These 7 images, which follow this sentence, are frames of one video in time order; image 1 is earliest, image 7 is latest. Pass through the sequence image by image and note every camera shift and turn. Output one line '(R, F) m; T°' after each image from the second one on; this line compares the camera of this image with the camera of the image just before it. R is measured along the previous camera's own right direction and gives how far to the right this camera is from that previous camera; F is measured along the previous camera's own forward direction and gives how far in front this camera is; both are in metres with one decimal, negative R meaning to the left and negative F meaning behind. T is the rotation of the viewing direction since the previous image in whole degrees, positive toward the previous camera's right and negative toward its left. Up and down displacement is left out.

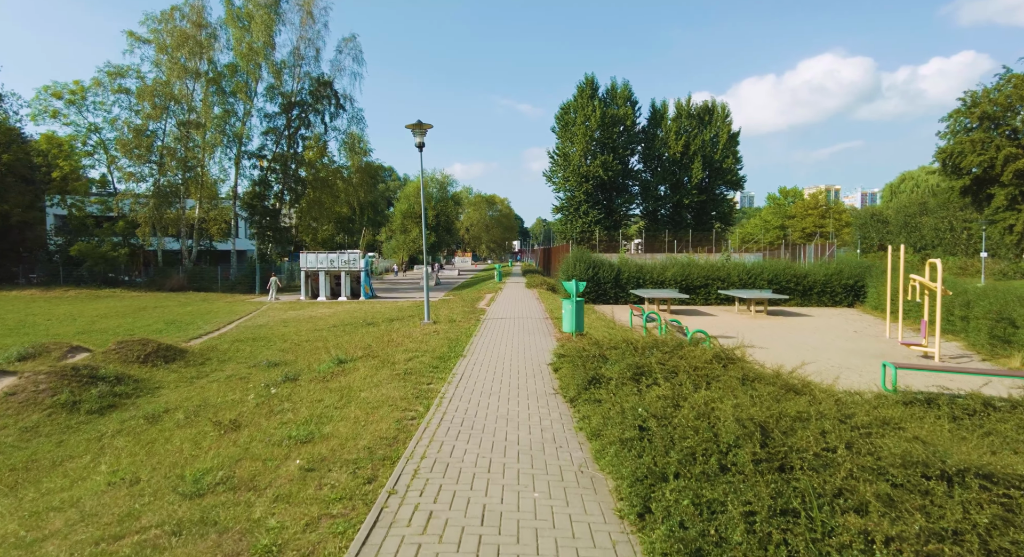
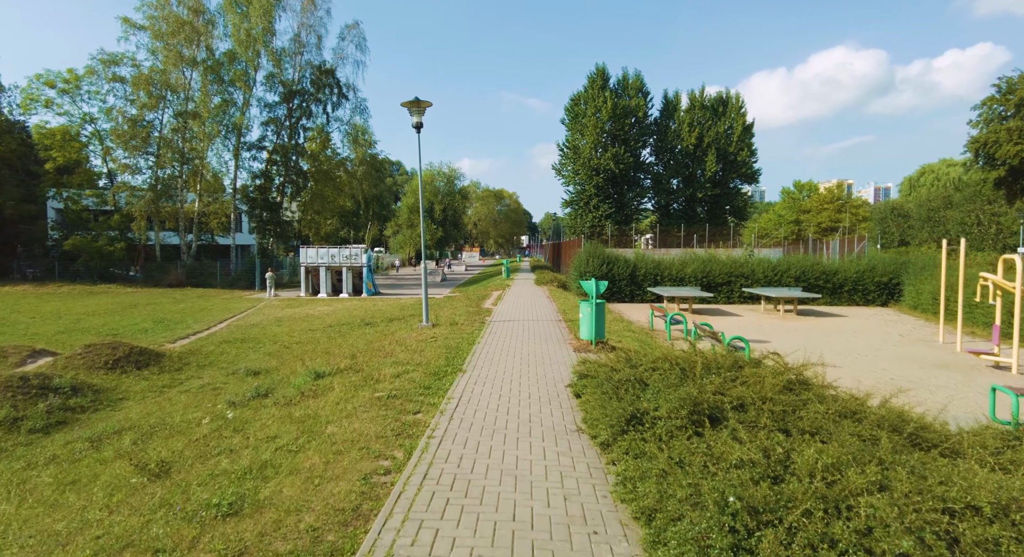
(0.0, +1.3) m; -1°
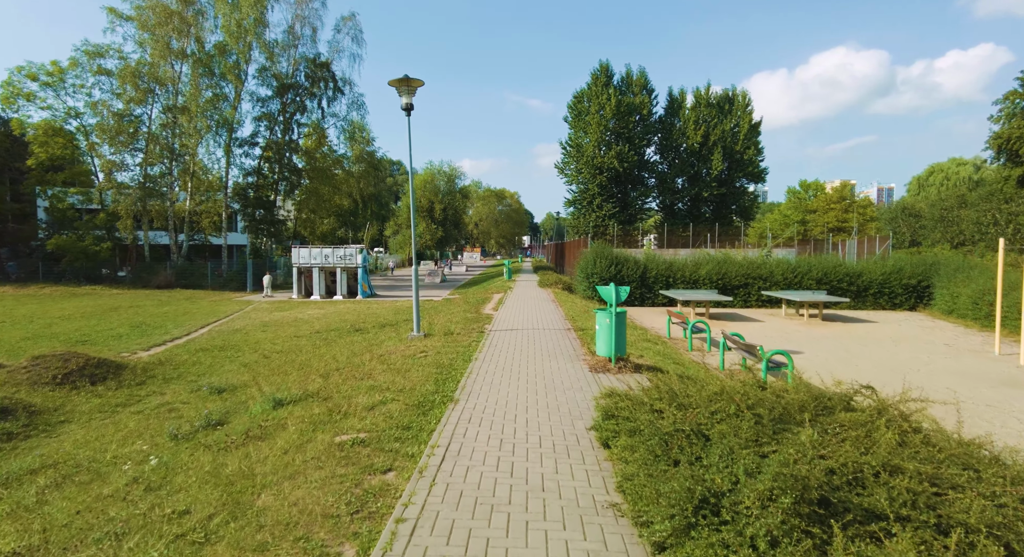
(0.0, +1.3) m; 0°
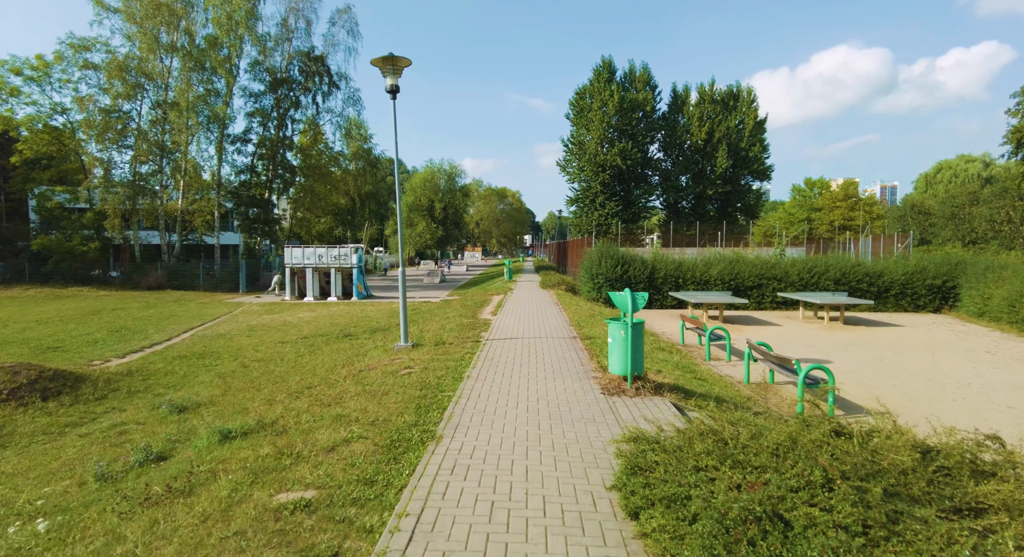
(0.0, +1.0) m; 0°
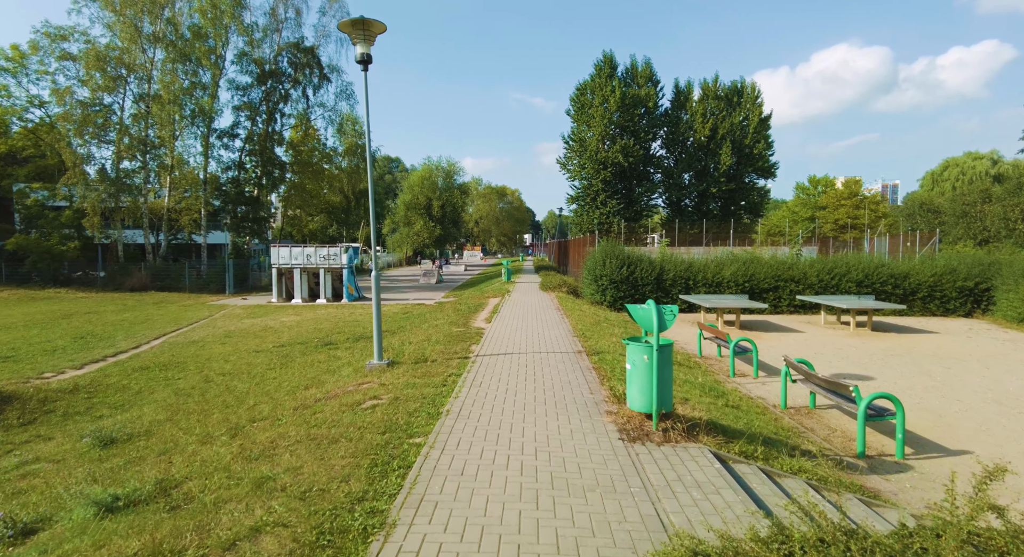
(+0.1, +1.3) m; 0°
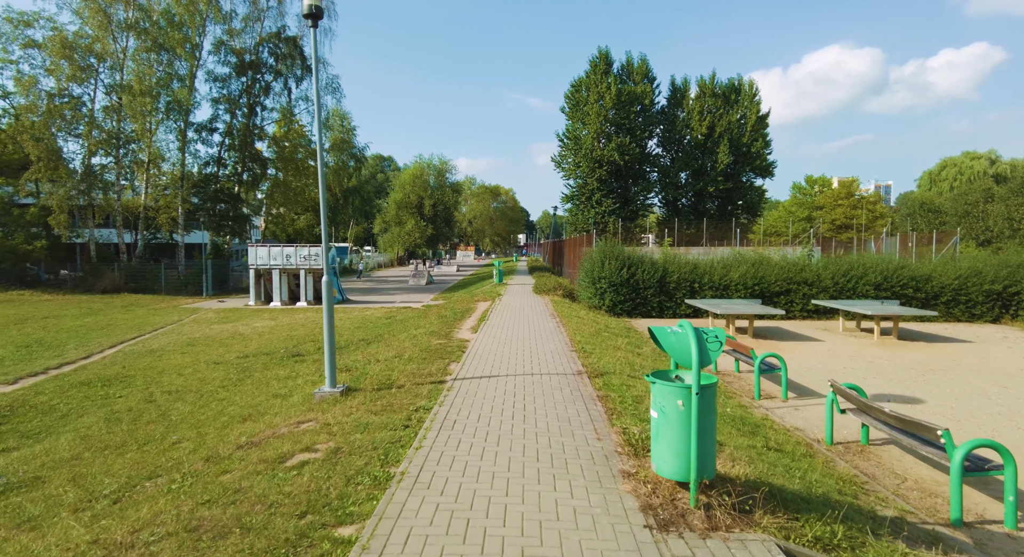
(+0.1, +1.3) m; +1°
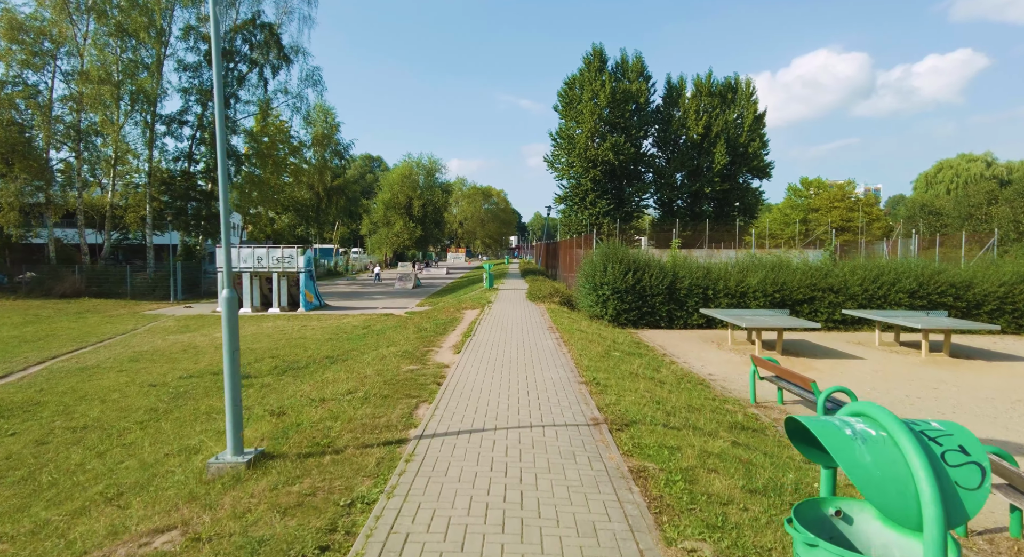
(0.0, +1.8) m; +1°
